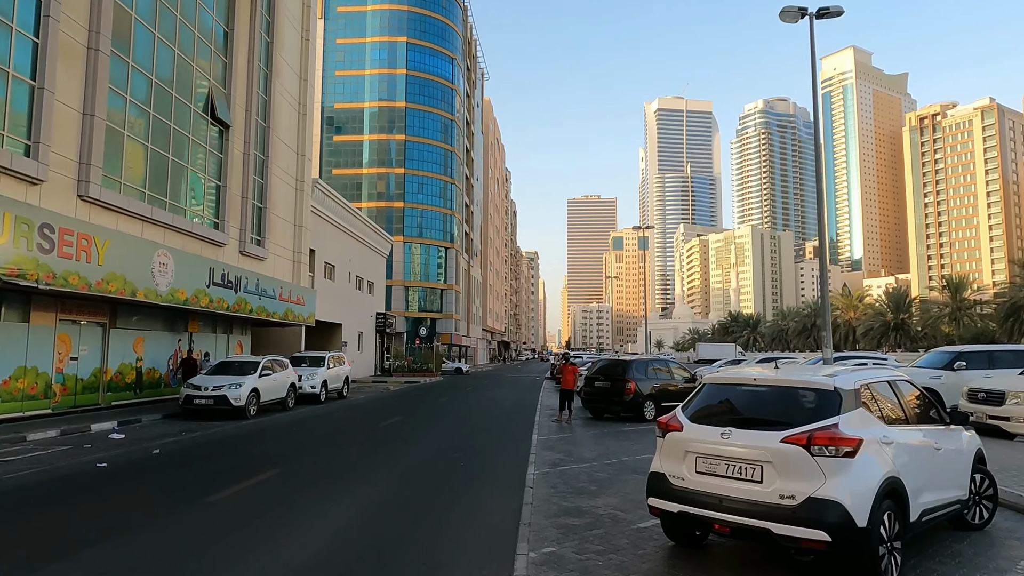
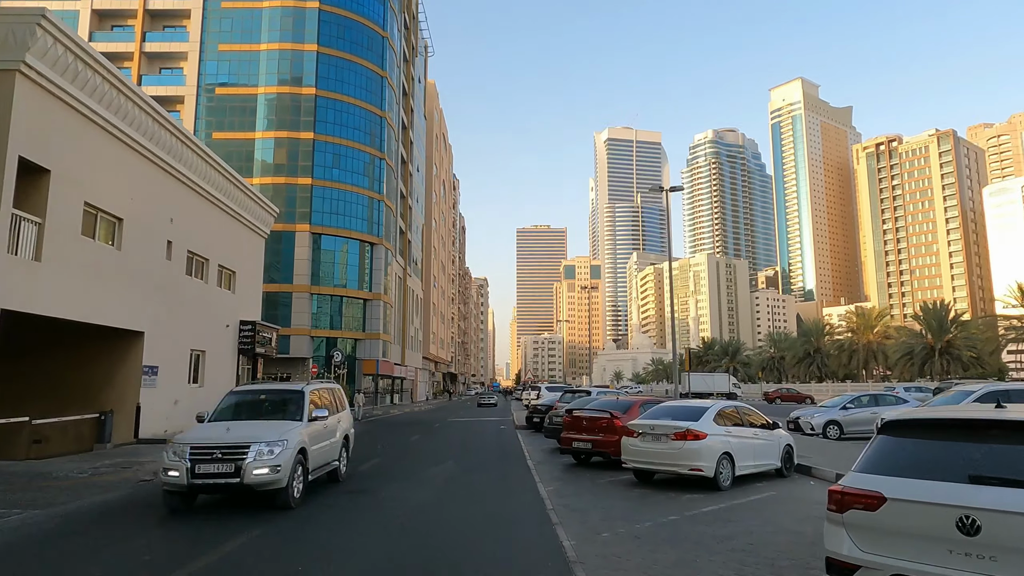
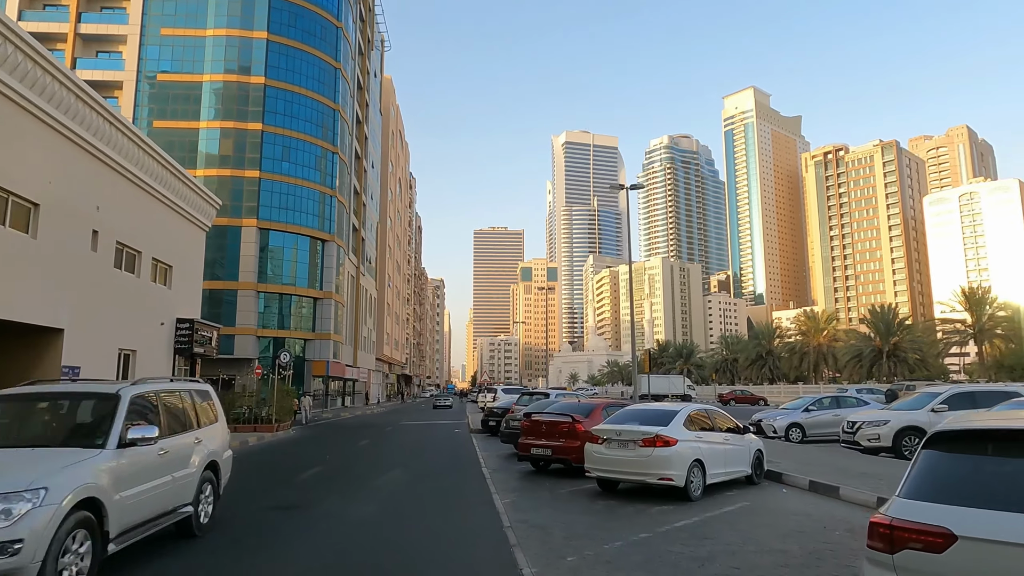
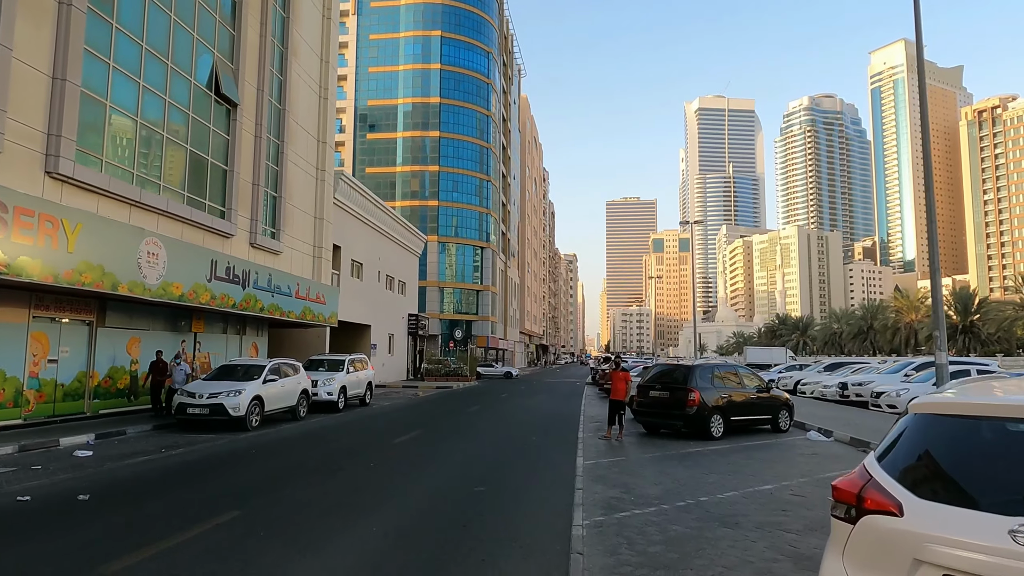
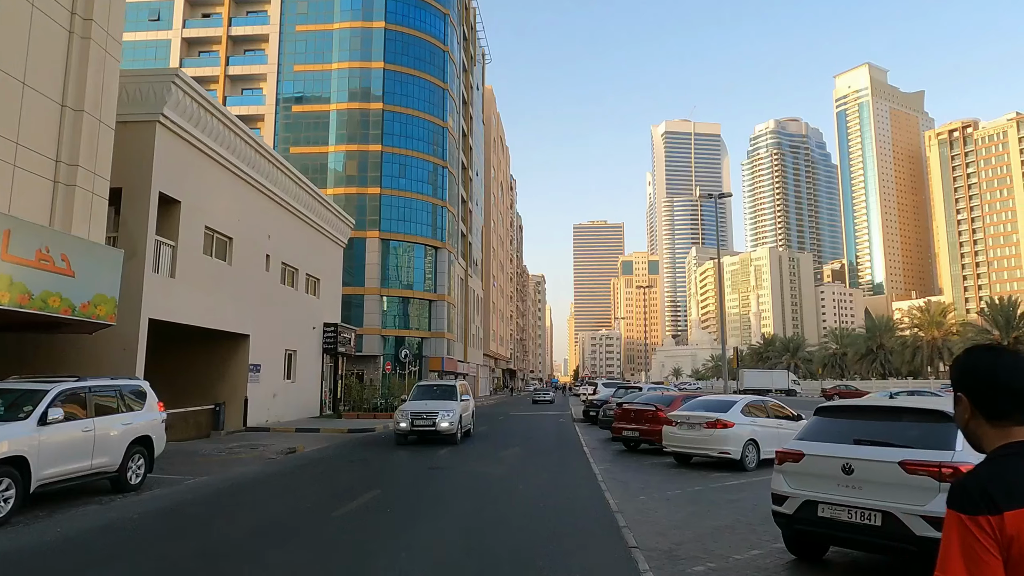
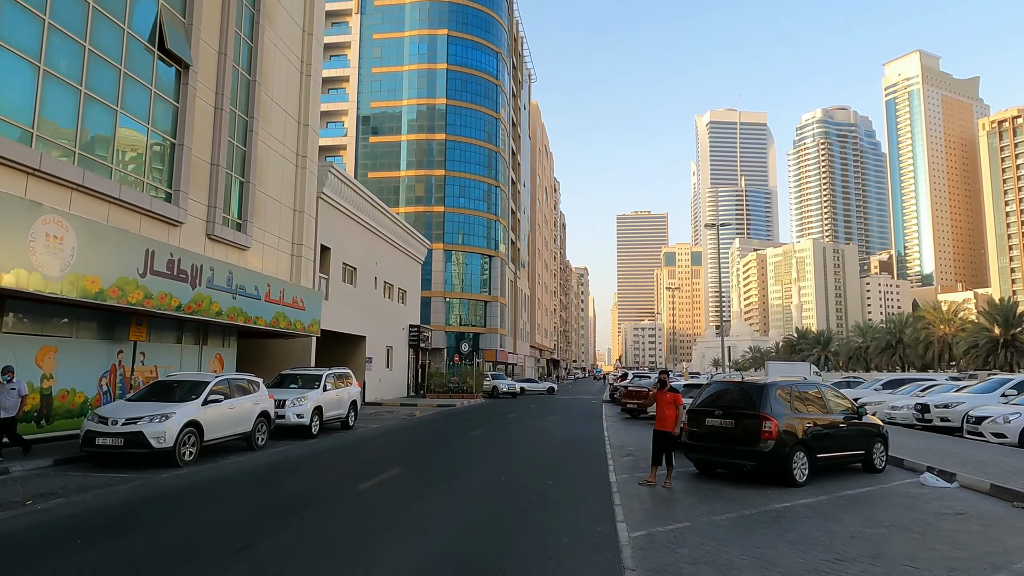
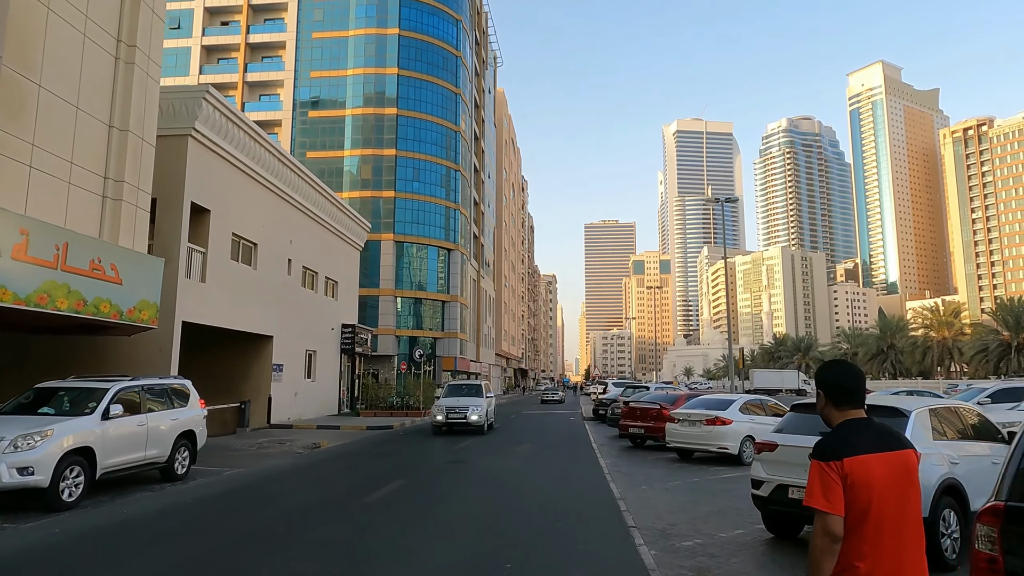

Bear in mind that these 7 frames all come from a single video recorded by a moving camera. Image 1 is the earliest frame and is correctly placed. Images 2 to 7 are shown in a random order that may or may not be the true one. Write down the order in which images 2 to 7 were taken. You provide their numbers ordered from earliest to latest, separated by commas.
4, 6, 7, 5, 2, 3
